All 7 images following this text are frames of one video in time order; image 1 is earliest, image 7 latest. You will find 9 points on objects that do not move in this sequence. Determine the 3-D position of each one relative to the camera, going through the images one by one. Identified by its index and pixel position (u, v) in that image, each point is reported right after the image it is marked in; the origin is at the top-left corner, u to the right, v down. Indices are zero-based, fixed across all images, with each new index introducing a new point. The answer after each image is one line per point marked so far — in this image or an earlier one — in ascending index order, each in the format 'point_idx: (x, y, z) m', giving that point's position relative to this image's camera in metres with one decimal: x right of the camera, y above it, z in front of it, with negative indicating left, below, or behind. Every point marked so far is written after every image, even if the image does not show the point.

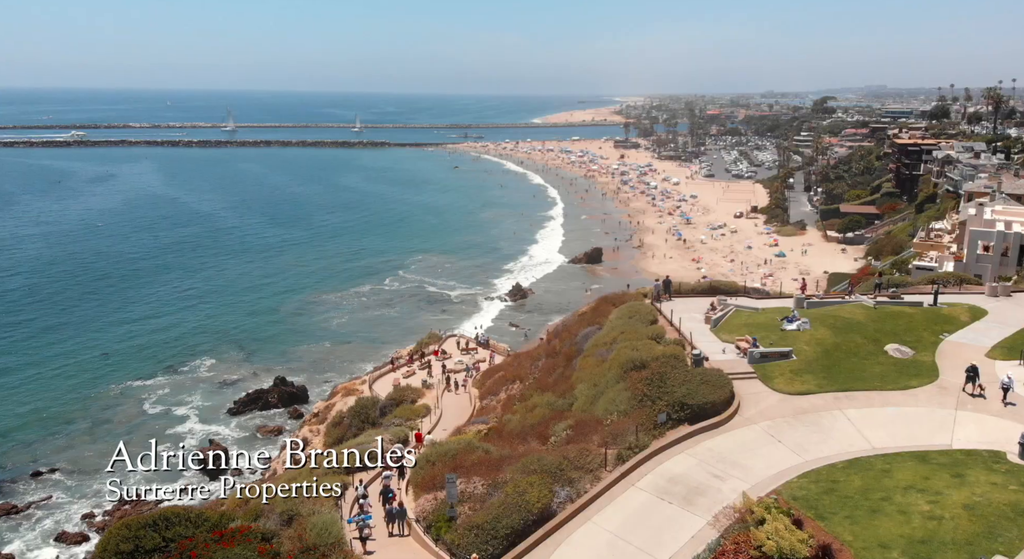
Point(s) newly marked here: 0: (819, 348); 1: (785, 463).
0: (+7.4, -1.7, +18.2) m
1: (+5.0, -3.4, +13.8) m
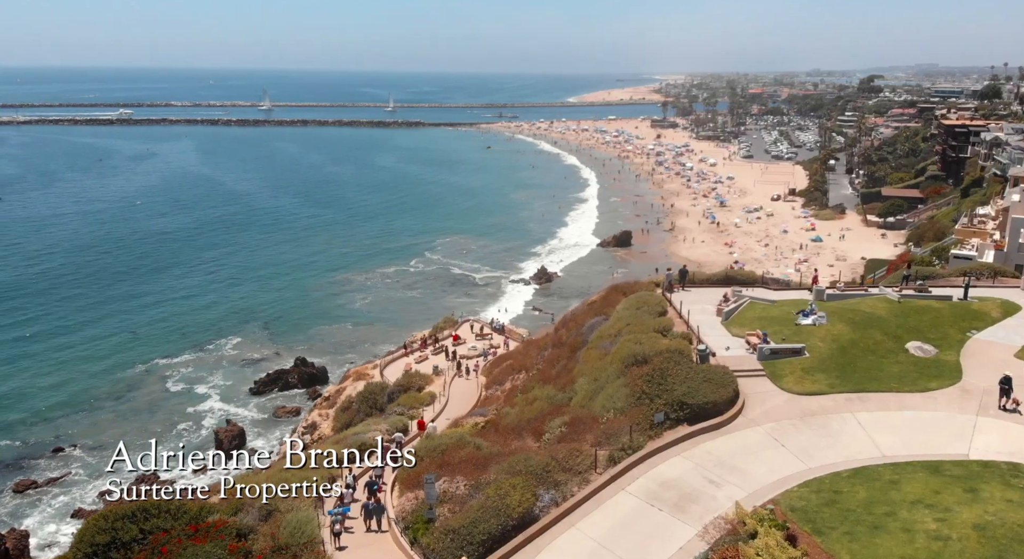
0: (+7.4, -1.5, +17.2) m
1: (+4.7, -3.3, +13.0) m
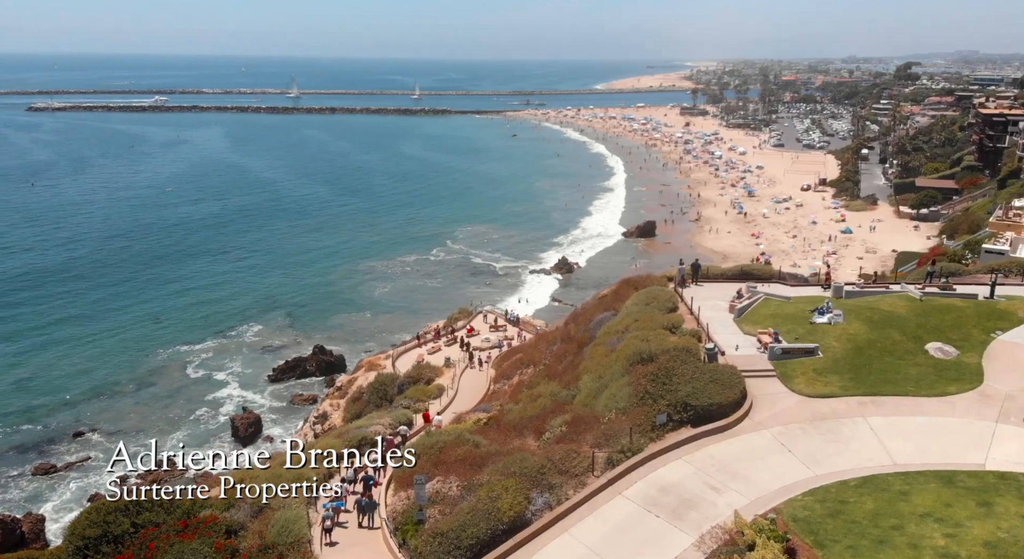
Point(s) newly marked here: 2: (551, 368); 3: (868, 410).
0: (+7.5, -1.4, +16.6) m
1: (+4.6, -3.3, +12.5) m
2: (+1.0, -2.3, +19.3) m
3: (+6.8, -2.5, +14.3) m
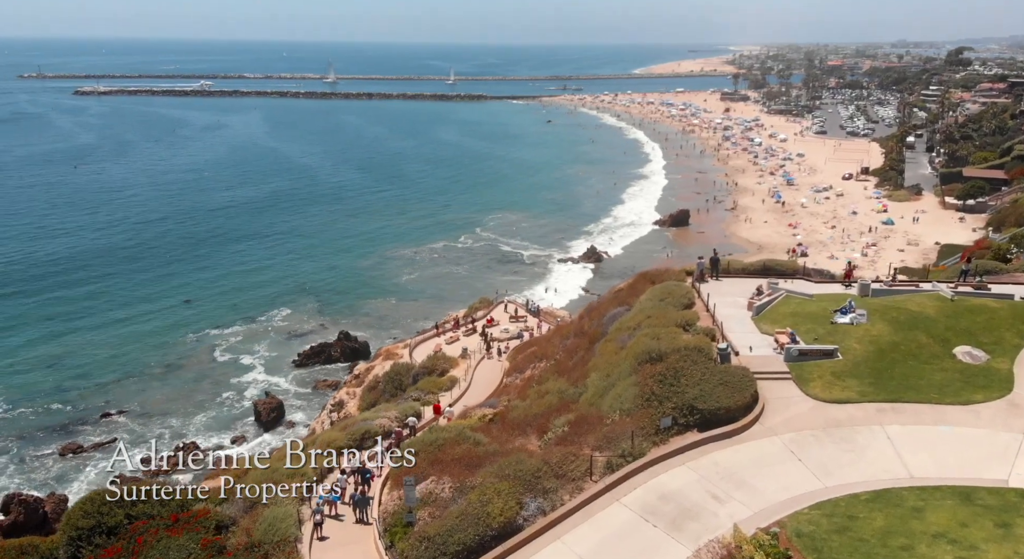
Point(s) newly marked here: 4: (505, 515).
0: (+7.6, -1.4, +15.8) m
1: (+4.5, -3.3, +11.9) m
2: (+1.2, -2.1, +18.8) m
3: (+6.8, -2.5, +13.6) m
4: (-0.1, -3.6, +11.3) m
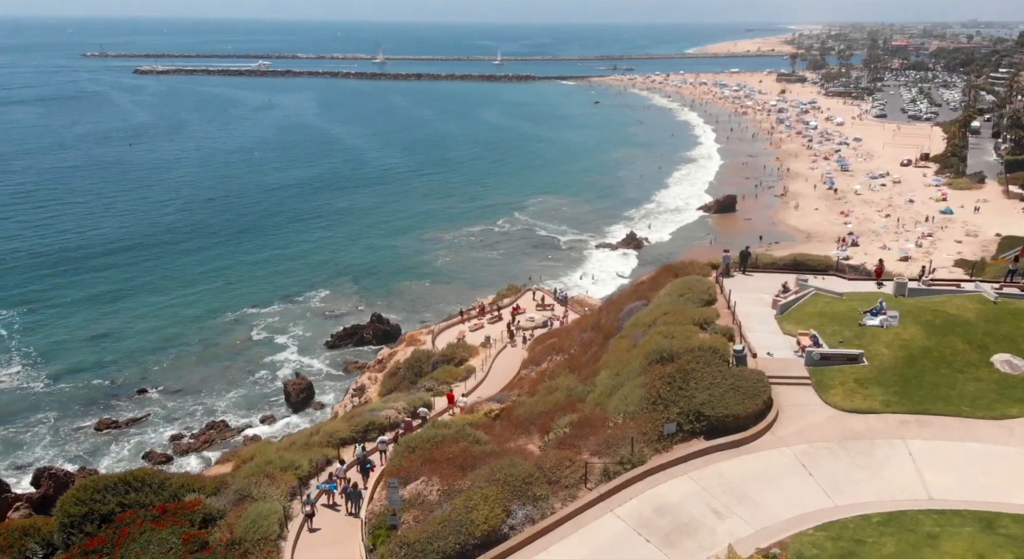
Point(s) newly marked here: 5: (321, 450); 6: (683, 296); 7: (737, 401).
0: (+7.7, -1.4, +14.8) m
1: (+4.4, -3.3, +11.1) m
2: (+1.5, -1.9, +18.2) m
3: (+6.7, -2.6, +12.7) m
4: (-0.3, -3.5, +10.9) m
5: (-3.9, -3.5, +15.6) m
6: (+4.1, -0.4, +17.9) m
7: (+3.9, -2.1, +13.1) m
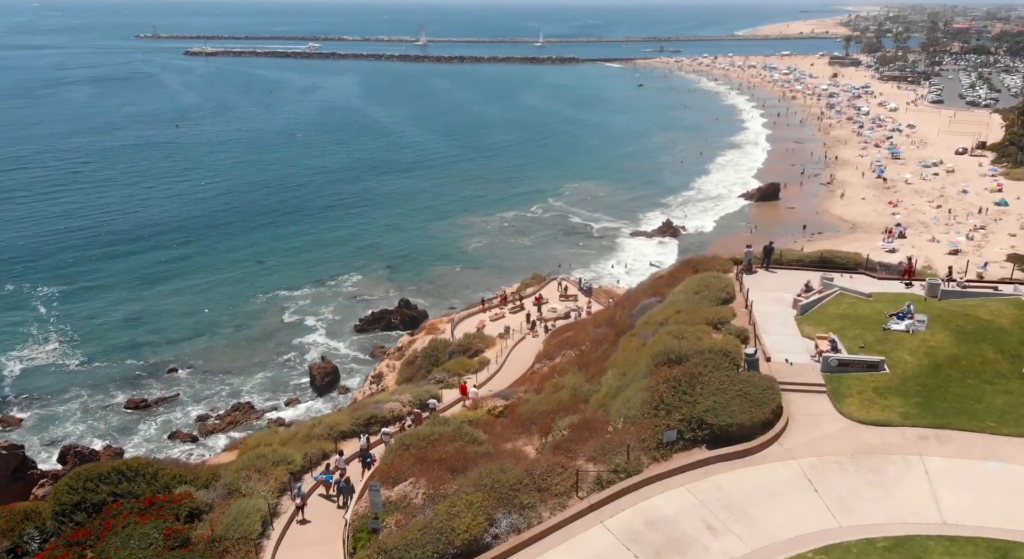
0: (+7.7, -1.5, +13.9) m
1: (+4.1, -3.4, +10.5) m
2: (+1.7, -1.8, +17.7) m
3: (+6.6, -2.6, +11.9) m
4: (-0.6, -3.5, +10.5) m
5: (-3.9, -3.3, +15.4) m
6: (+4.3, -0.3, +17.1) m
7: (+3.8, -2.1, +12.5) m
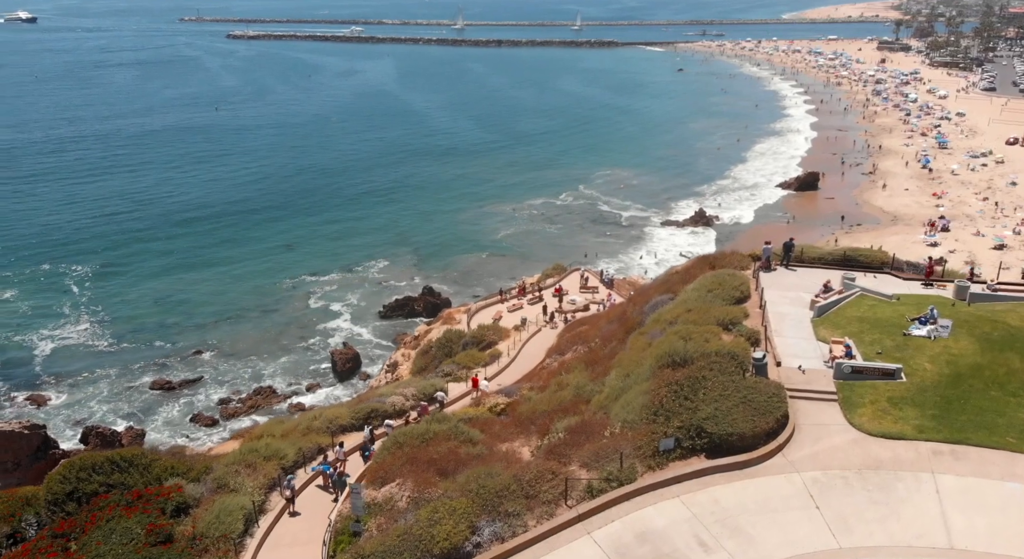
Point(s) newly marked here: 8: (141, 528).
0: (+7.6, -1.6, +13.1) m
1: (+3.9, -3.5, +9.9) m
2: (+1.9, -1.7, +17.2) m
3: (+6.4, -2.7, +11.2) m
4: (-0.8, -3.5, +10.1) m
5: (-3.9, -3.1, +15.2) m
6: (+4.4, -0.3, +16.5) m
7: (+3.7, -2.2, +11.9) m
8: (-5.5, -3.7, +11.1) m
